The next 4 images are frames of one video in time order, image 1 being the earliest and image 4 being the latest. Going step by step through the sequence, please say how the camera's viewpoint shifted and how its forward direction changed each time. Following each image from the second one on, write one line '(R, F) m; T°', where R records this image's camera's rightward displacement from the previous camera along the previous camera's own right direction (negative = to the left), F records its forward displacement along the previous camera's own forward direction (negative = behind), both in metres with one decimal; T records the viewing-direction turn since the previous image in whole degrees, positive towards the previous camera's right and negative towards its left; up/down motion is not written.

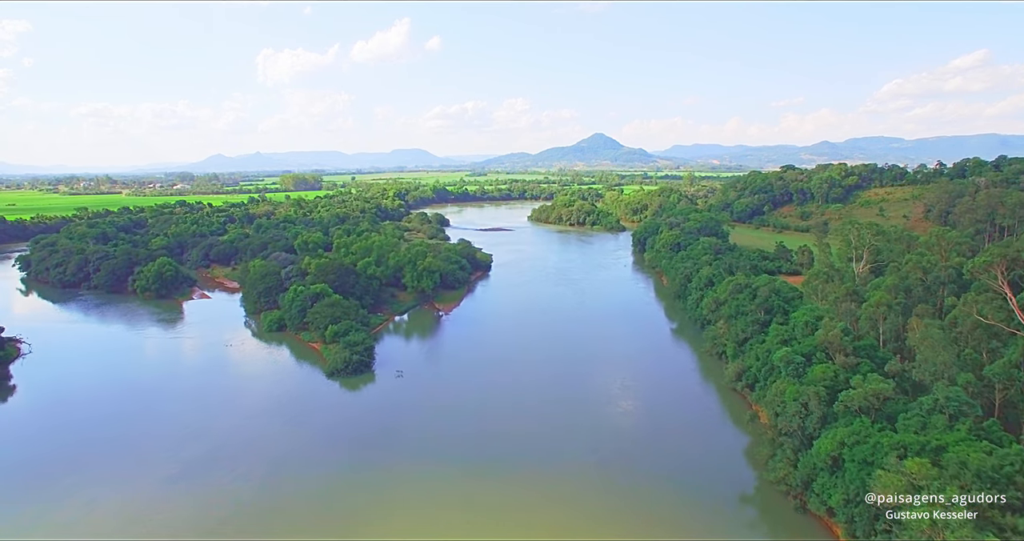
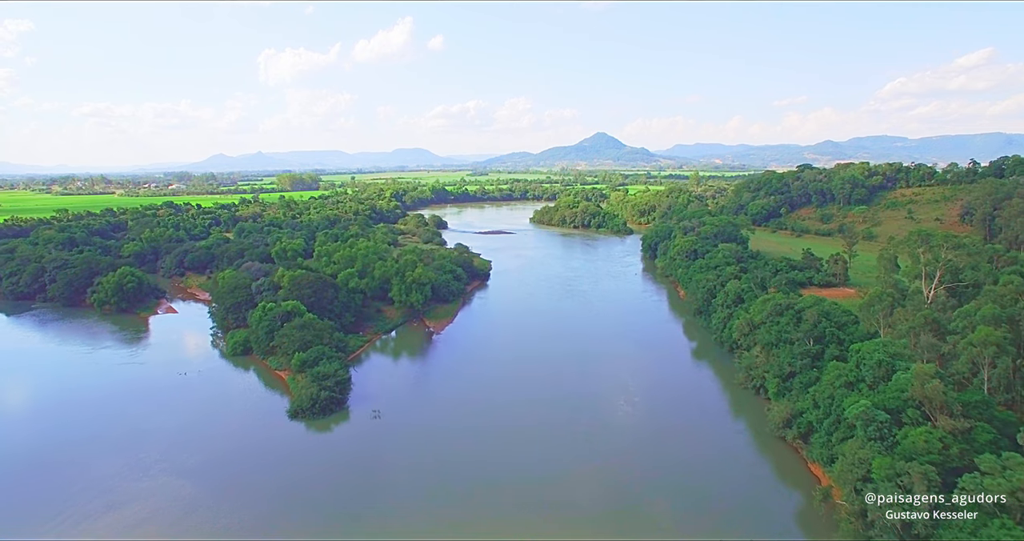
(+0.1, +5.0) m; 0°
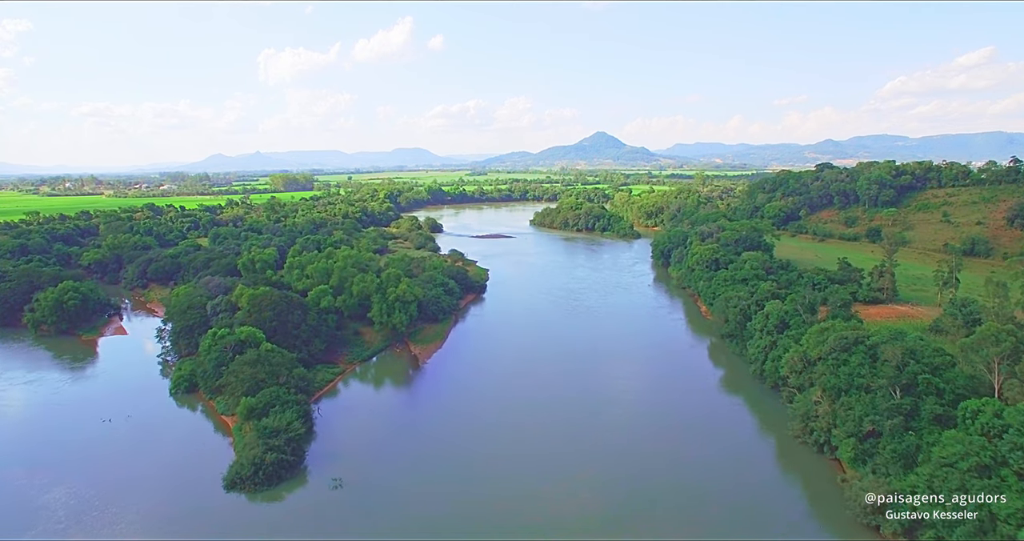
(+0.1, +5.7) m; 0°
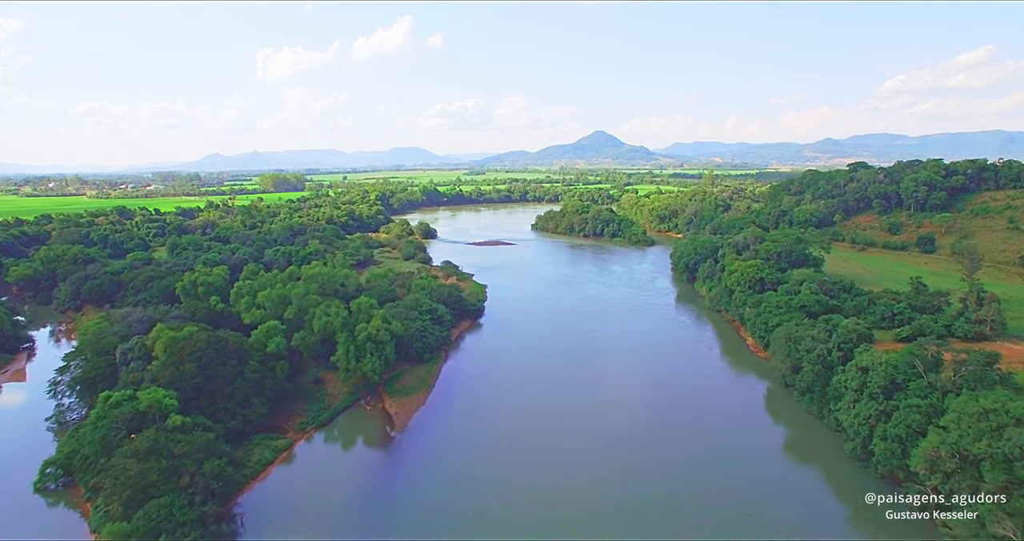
(-0.3, +8.0) m; 0°
